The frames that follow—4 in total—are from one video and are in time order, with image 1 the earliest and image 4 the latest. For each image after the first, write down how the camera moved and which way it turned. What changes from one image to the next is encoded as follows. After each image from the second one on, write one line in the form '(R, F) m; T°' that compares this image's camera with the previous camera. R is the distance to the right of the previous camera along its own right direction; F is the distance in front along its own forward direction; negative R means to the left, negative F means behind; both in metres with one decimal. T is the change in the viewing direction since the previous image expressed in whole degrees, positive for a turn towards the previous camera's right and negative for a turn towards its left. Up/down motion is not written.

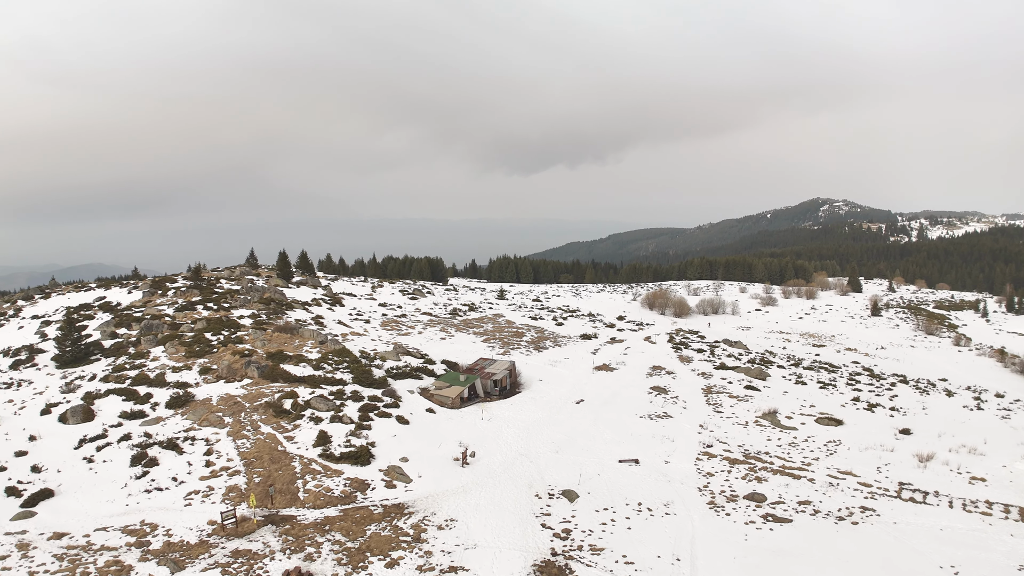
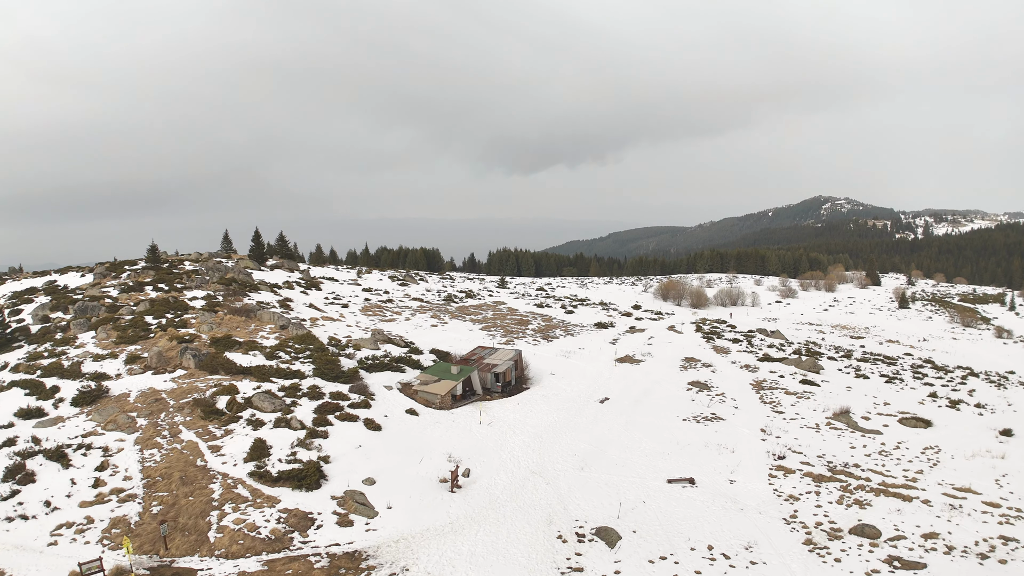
(-0.3, +4.7) m; 0°
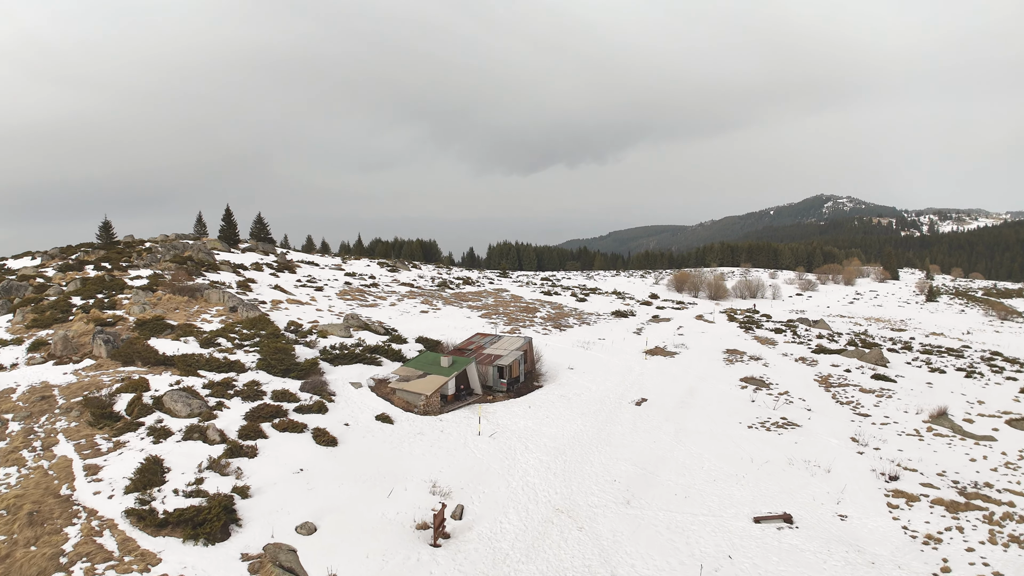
(-0.3, +4.0) m; 0°
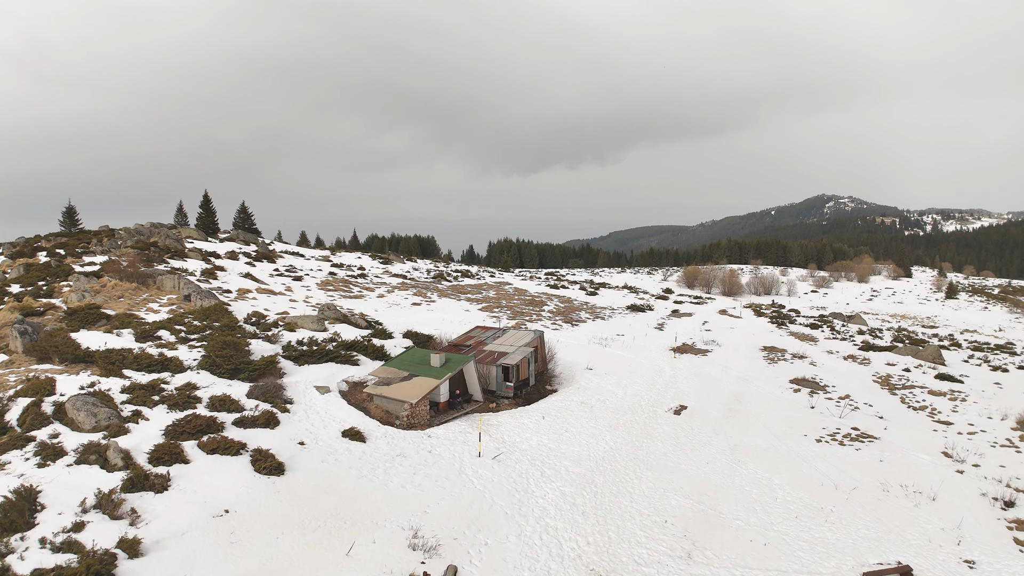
(-0.2, +2.5) m; 0°
